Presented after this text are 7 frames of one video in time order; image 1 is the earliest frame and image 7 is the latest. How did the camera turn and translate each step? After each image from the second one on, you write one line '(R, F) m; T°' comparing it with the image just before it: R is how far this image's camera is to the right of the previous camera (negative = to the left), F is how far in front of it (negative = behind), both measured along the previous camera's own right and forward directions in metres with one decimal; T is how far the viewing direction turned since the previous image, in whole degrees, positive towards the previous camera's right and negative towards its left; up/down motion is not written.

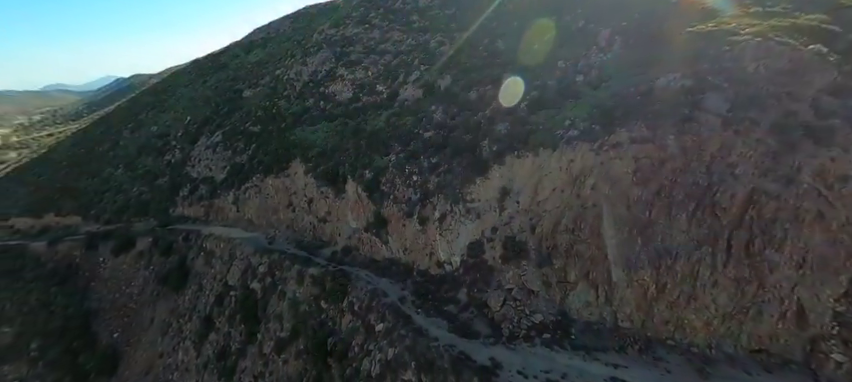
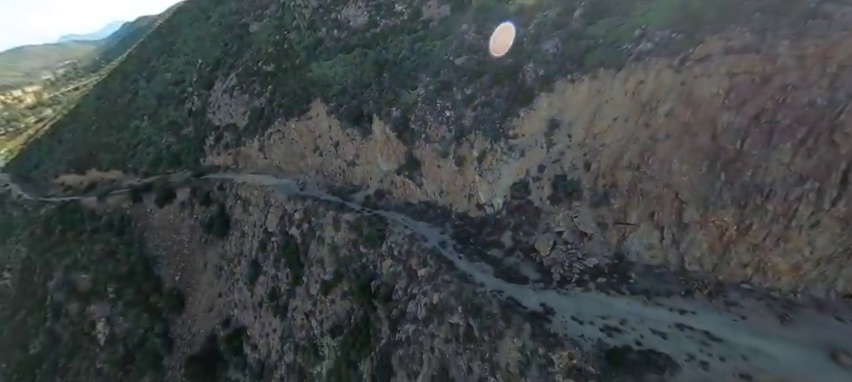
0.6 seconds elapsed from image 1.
(-0.4, +2.4) m; -5°
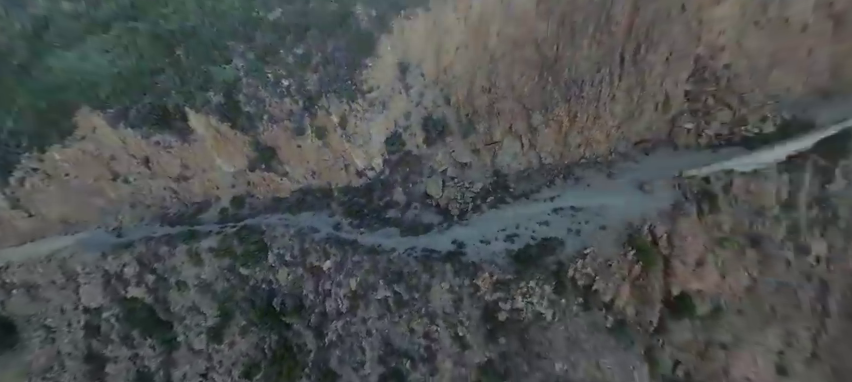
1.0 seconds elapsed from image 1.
(-2.3, +1.2) m; +23°
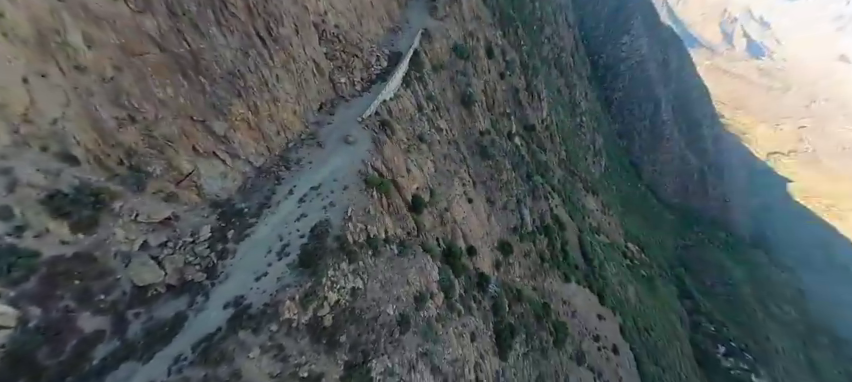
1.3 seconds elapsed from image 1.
(-3.7, +2.9) m; +47°
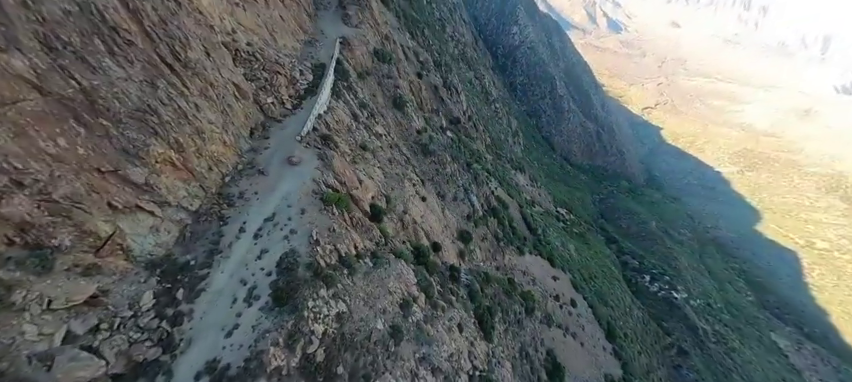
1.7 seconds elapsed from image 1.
(-1.7, +1.0) m; +11°
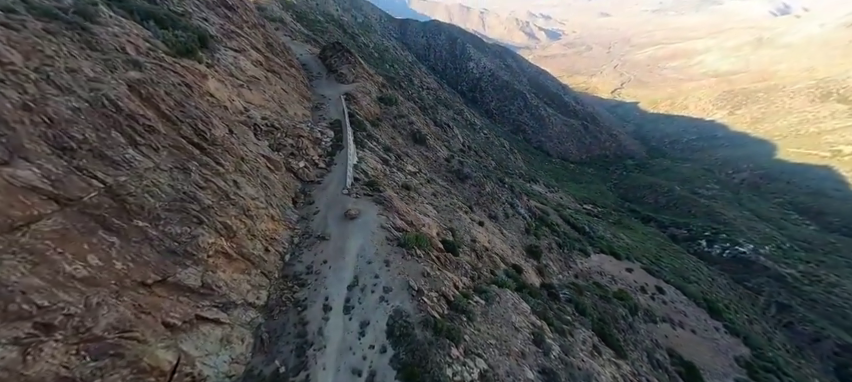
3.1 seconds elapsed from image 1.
(-3.8, +3.2) m; +1°
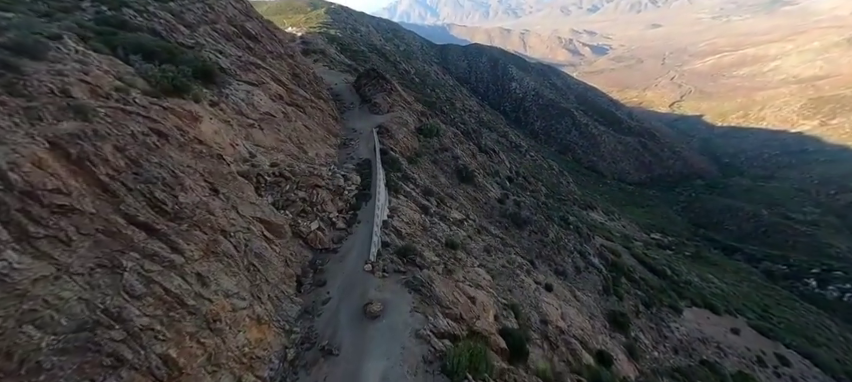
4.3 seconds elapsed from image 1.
(-0.3, +5.8) m; -6°
